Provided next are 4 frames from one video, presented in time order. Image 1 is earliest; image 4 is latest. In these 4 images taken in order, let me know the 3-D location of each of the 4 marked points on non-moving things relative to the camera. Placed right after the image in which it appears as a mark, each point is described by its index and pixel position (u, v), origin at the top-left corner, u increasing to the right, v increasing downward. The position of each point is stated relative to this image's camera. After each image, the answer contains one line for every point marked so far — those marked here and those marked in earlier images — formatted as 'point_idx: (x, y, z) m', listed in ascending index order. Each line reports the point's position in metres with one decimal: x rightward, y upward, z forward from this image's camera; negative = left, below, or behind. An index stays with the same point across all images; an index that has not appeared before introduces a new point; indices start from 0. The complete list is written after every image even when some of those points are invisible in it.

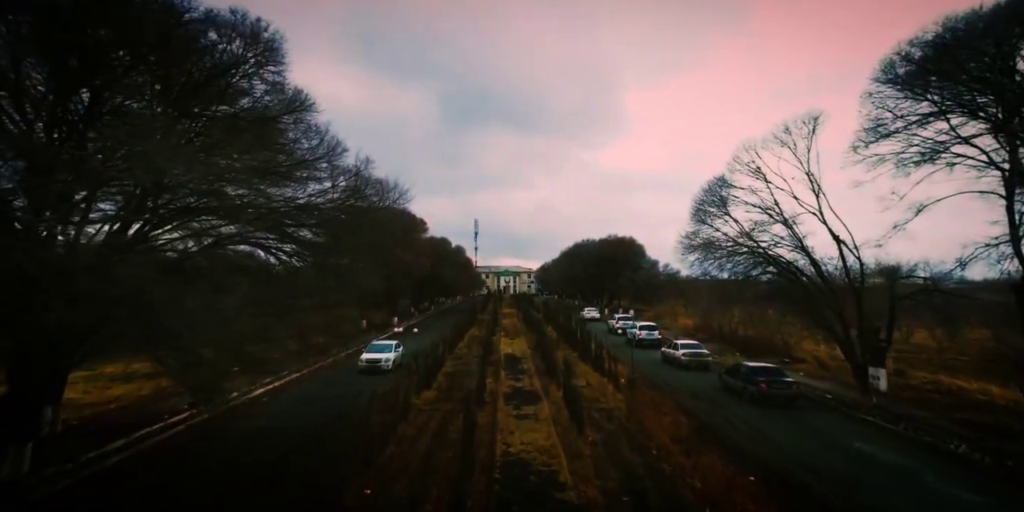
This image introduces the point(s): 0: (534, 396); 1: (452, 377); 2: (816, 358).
0: (+0.5, -3.4, +13.2) m
1: (-1.8, -3.7, +16.6) m
2: (+9.7, -3.3, +17.4) m
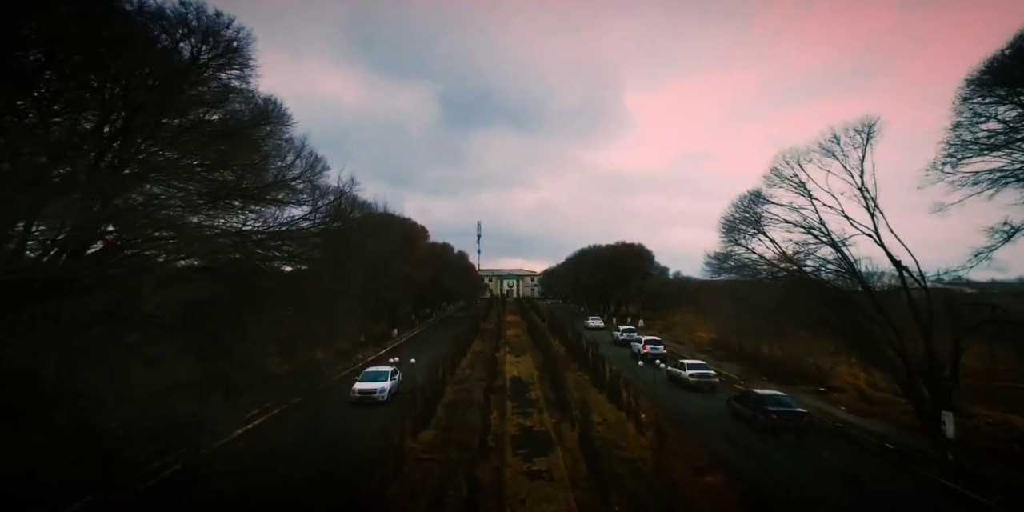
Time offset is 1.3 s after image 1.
0: (+0.7, -3.9, +11.7) m
1: (-1.6, -4.3, +15.1) m
2: (+9.9, -3.8, +15.8) m
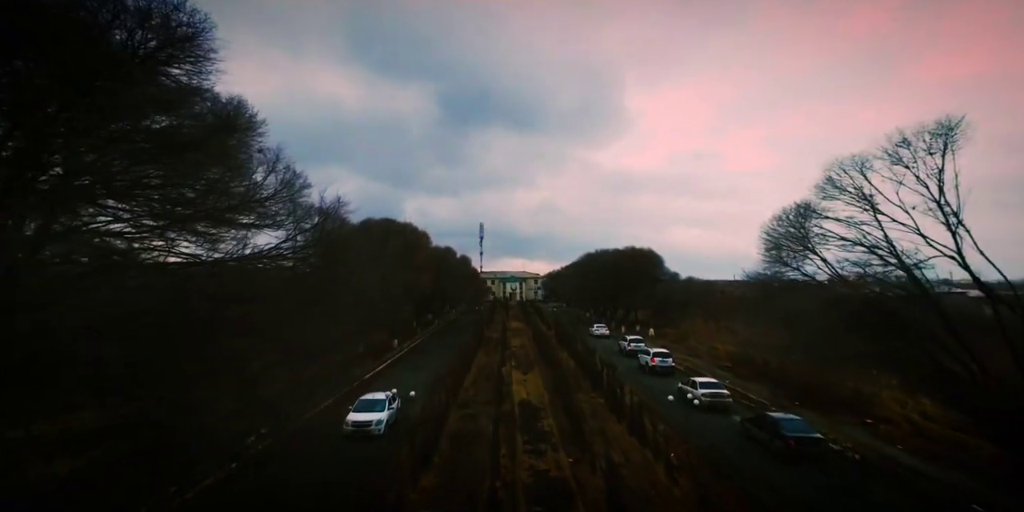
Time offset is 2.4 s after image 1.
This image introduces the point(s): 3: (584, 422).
0: (+1.0, -4.3, +10.2) m
1: (-1.4, -4.7, +13.6) m
2: (+10.1, -4.2, +14.2) m
3: (+1.9, -4.5, +14.7) m
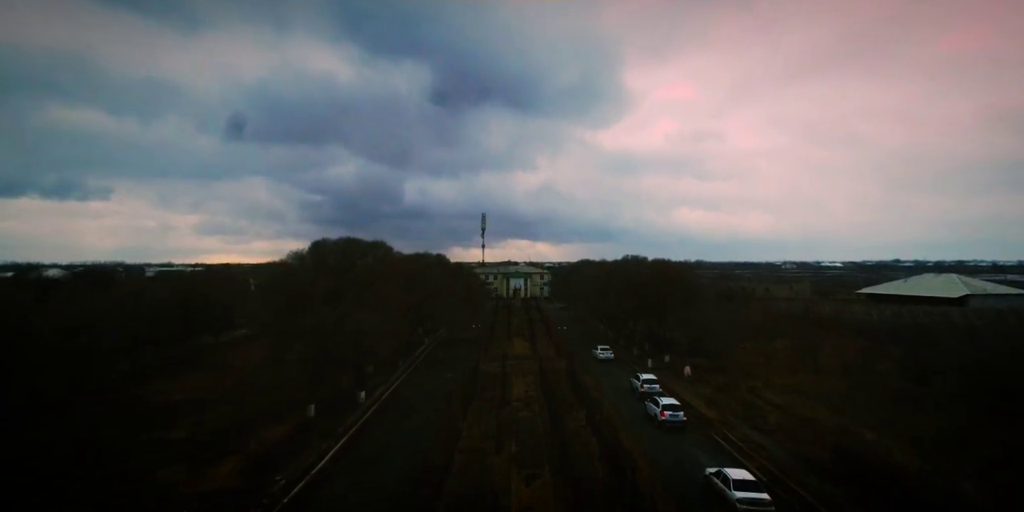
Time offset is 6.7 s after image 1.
0: (+0.9, -6.4, +2.8) m
1: (-1.4, -6.6, +6.2) m
2: (+10.1, -6.1, +6.8) m
3: (+1.8, -6.3, +7.3) m
